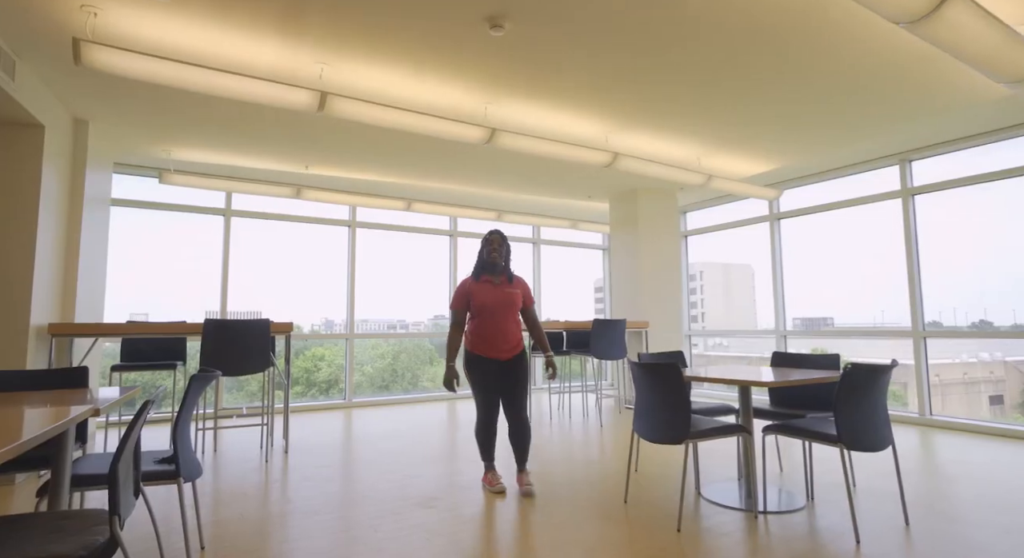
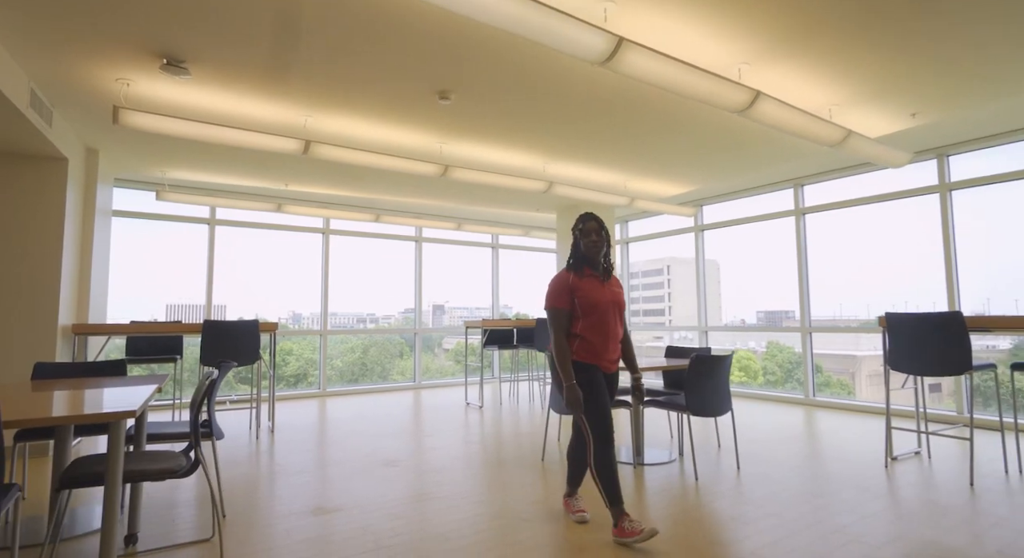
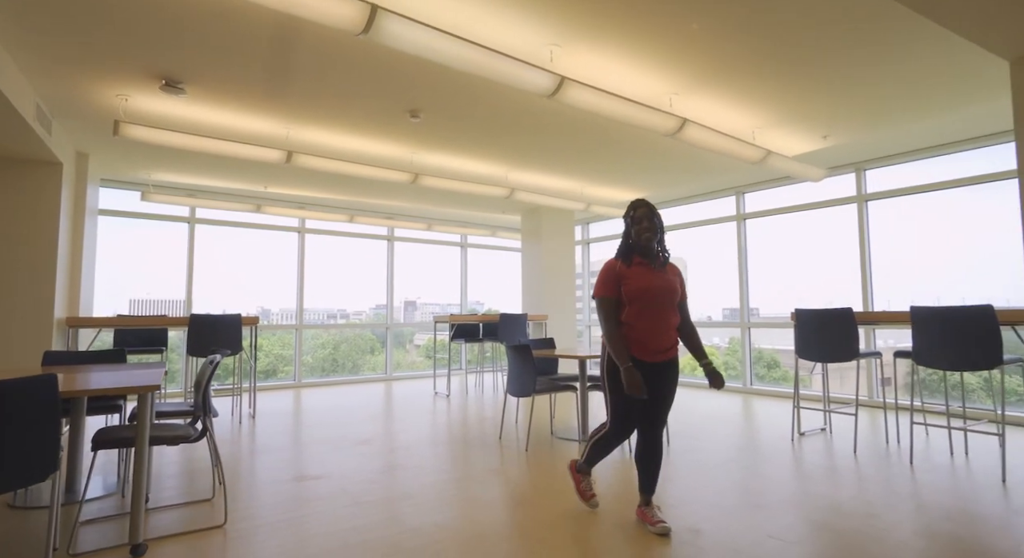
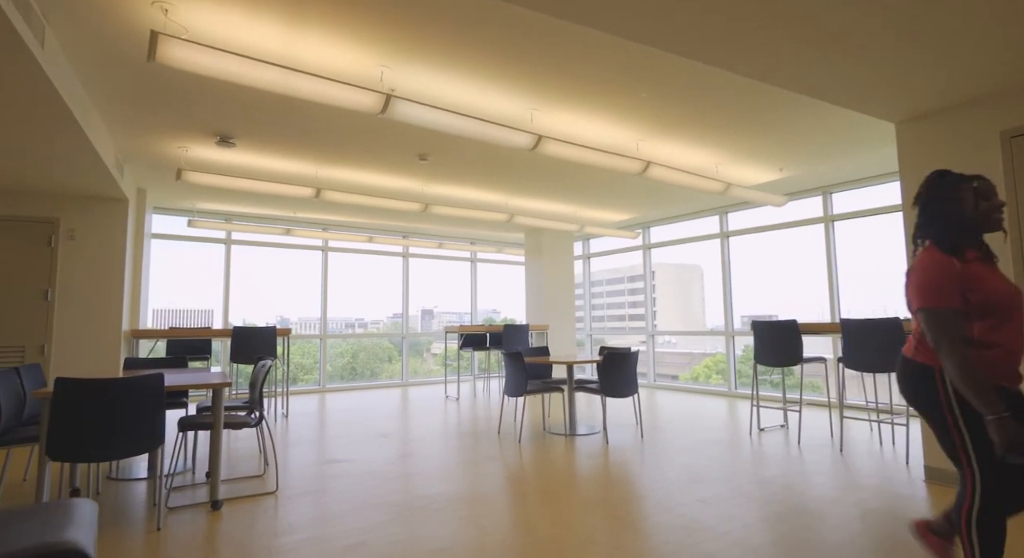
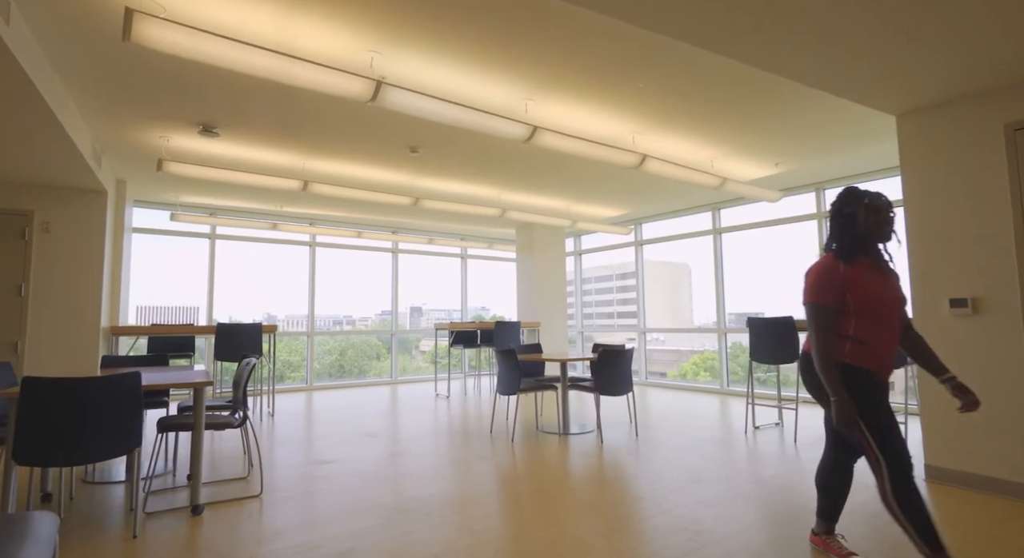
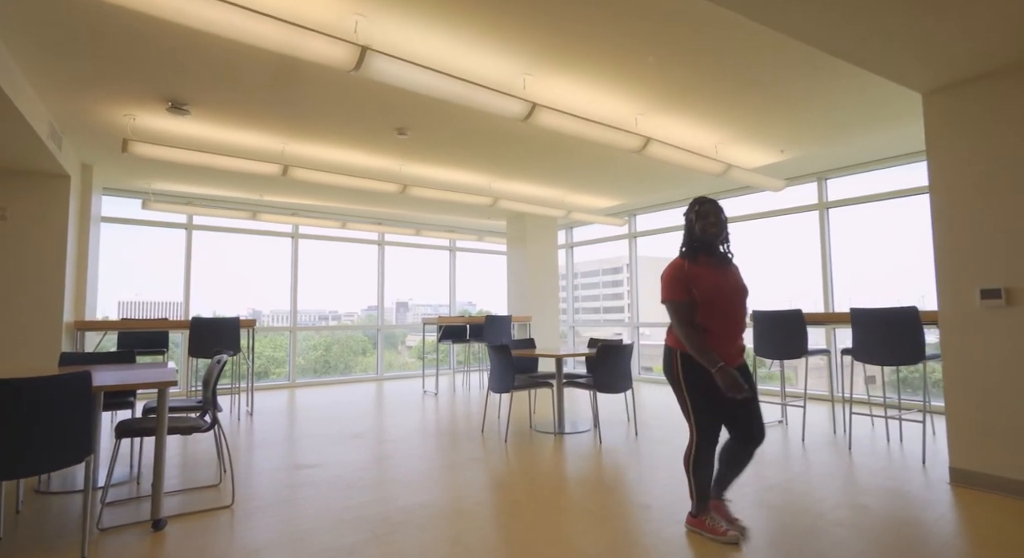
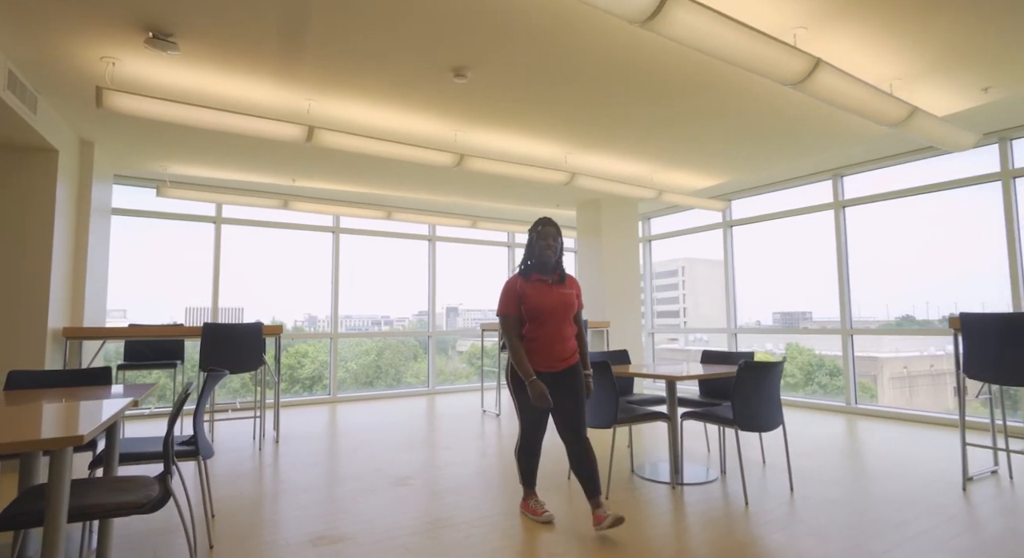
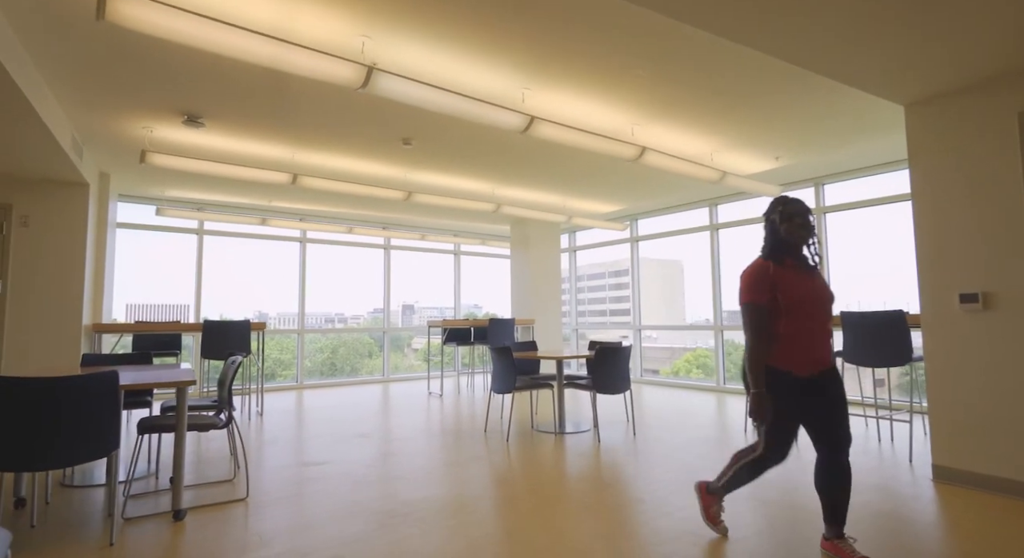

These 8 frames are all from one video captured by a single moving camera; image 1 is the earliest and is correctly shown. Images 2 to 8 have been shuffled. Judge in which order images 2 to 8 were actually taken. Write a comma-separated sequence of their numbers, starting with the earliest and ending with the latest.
7, 2, 3, 6, 8, 5, 4
